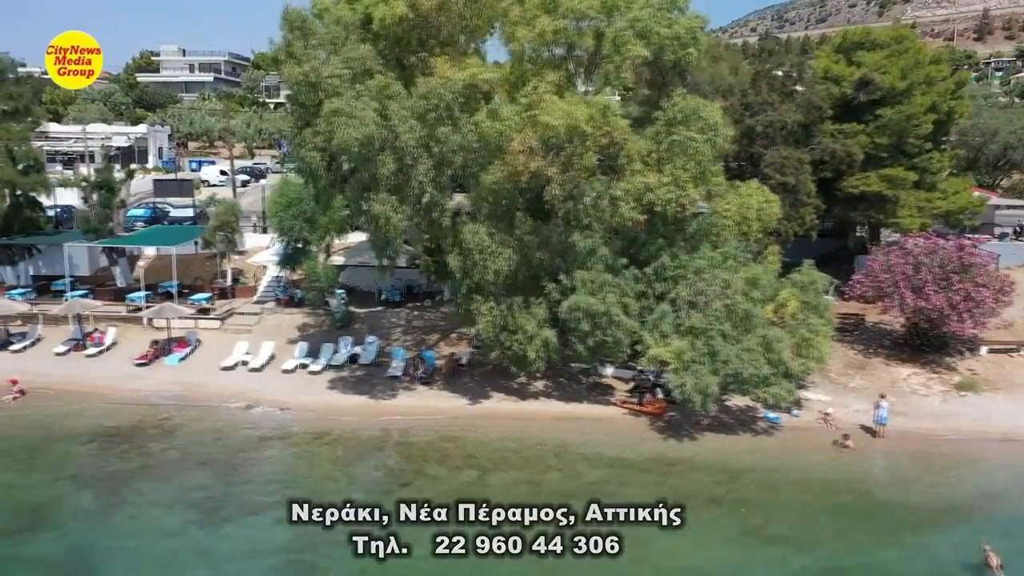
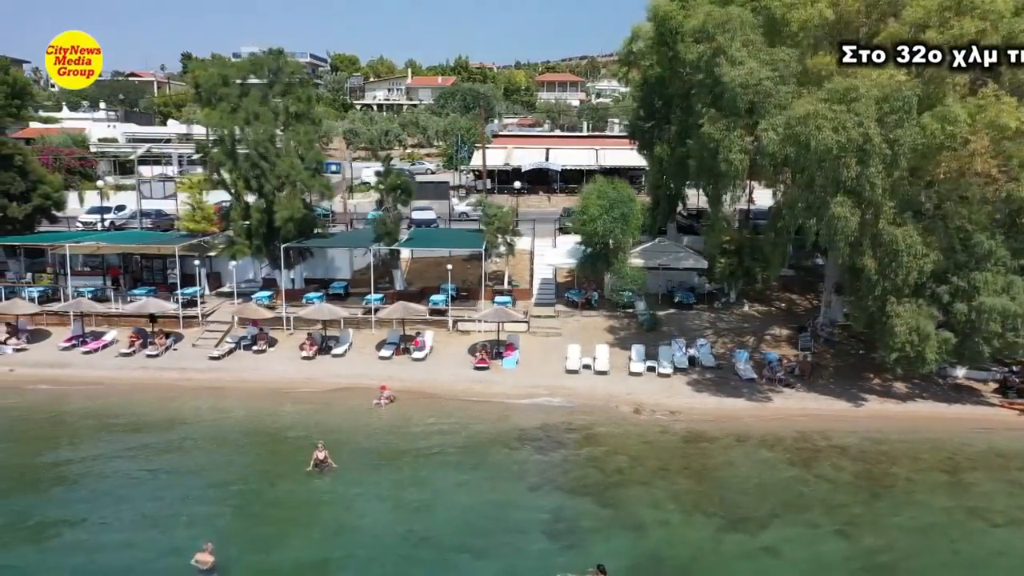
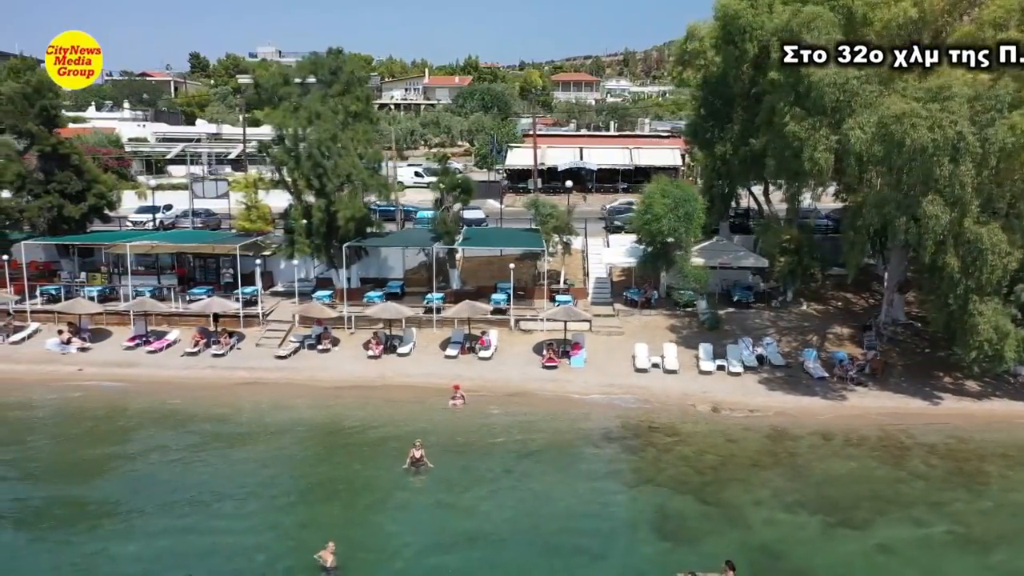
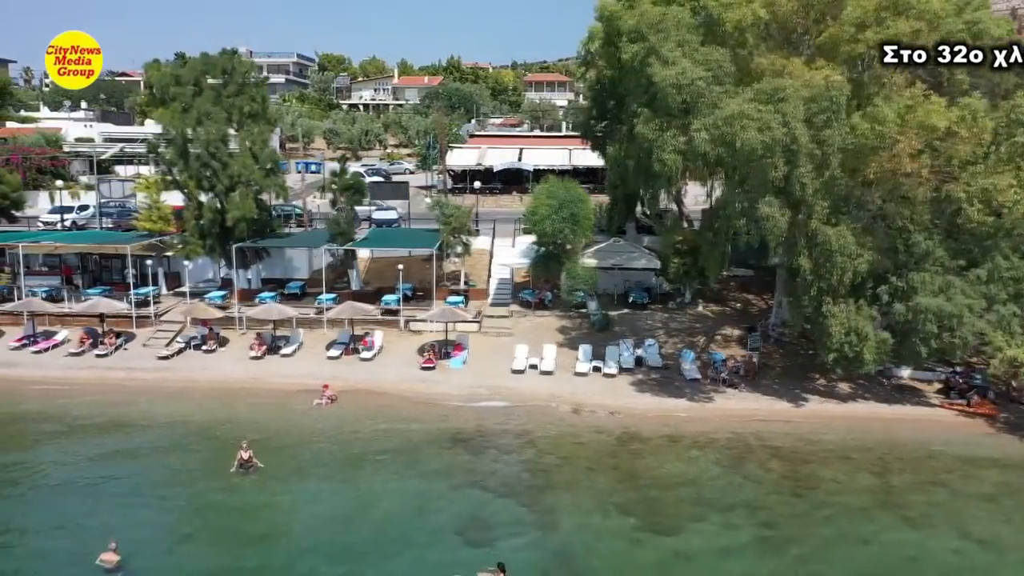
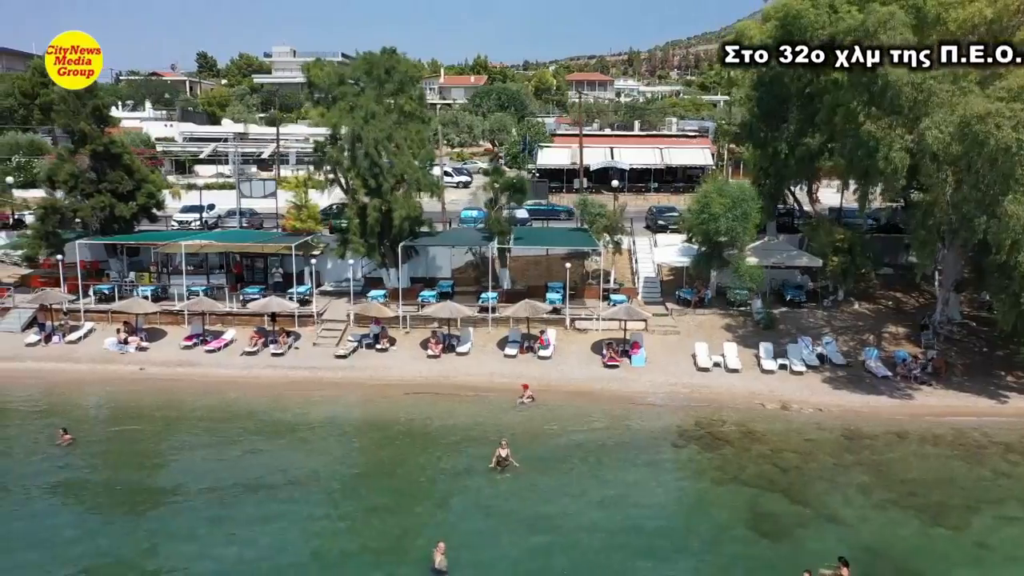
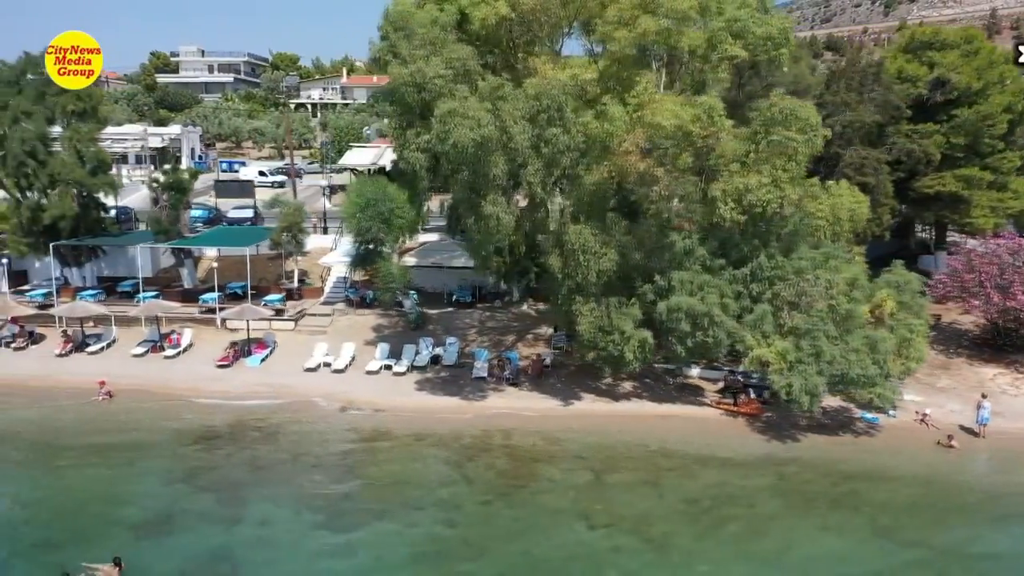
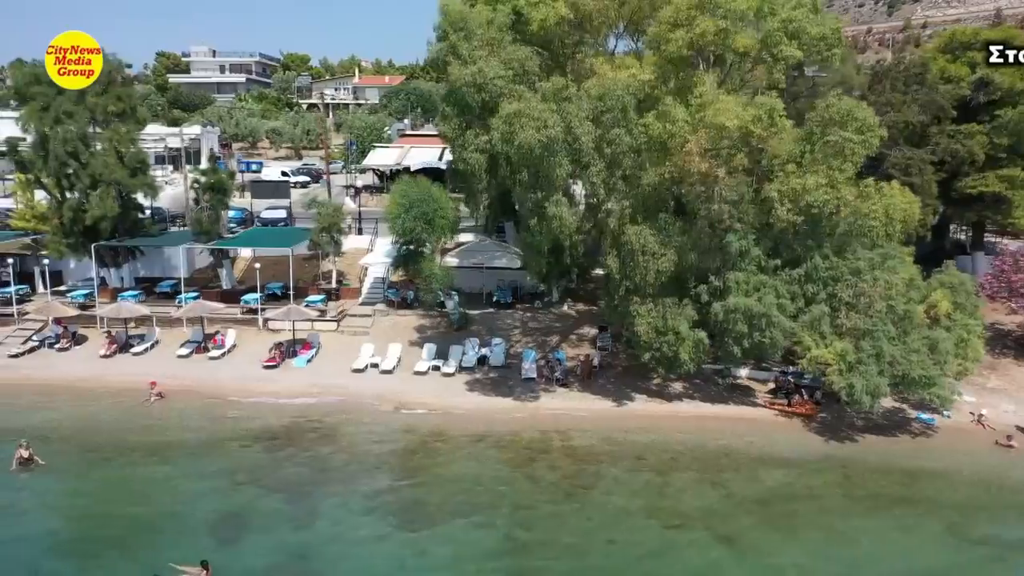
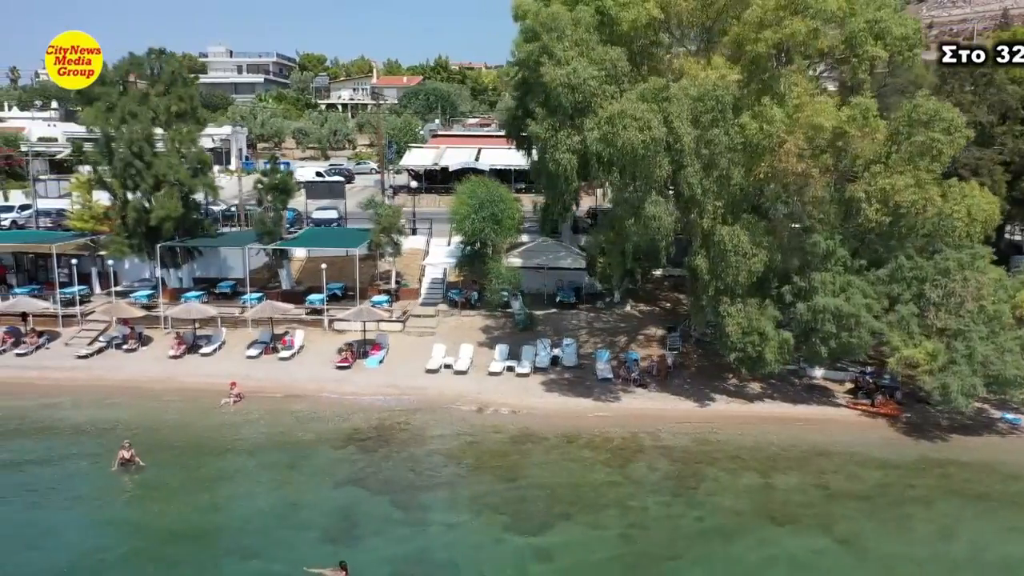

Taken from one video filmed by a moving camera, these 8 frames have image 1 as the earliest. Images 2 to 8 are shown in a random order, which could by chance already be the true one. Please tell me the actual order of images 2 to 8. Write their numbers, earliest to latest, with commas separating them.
6, 7, 8, 4, 2, 3, 5
